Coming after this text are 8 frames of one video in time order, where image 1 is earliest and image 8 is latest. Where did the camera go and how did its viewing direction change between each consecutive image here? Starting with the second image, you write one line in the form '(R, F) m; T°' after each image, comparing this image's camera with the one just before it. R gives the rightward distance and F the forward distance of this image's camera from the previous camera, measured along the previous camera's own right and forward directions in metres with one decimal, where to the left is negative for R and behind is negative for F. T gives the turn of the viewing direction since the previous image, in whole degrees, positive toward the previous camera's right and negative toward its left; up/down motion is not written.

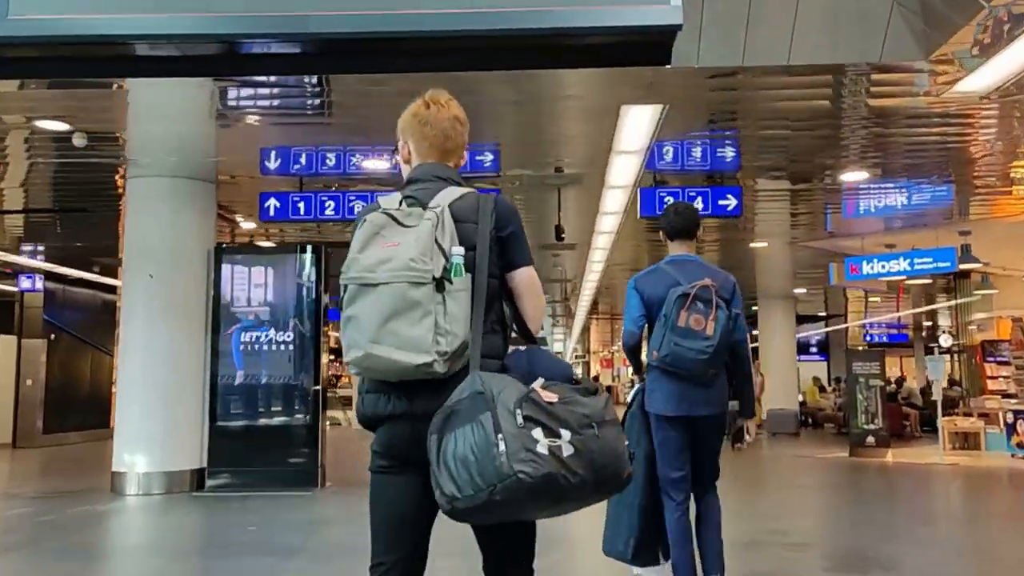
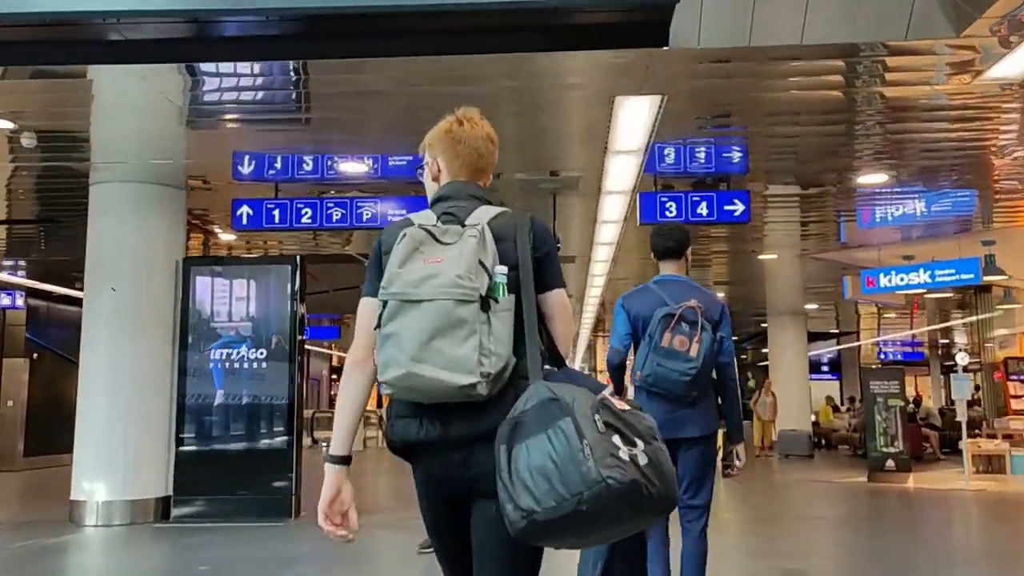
(+0.1, +0.5) m; -1°
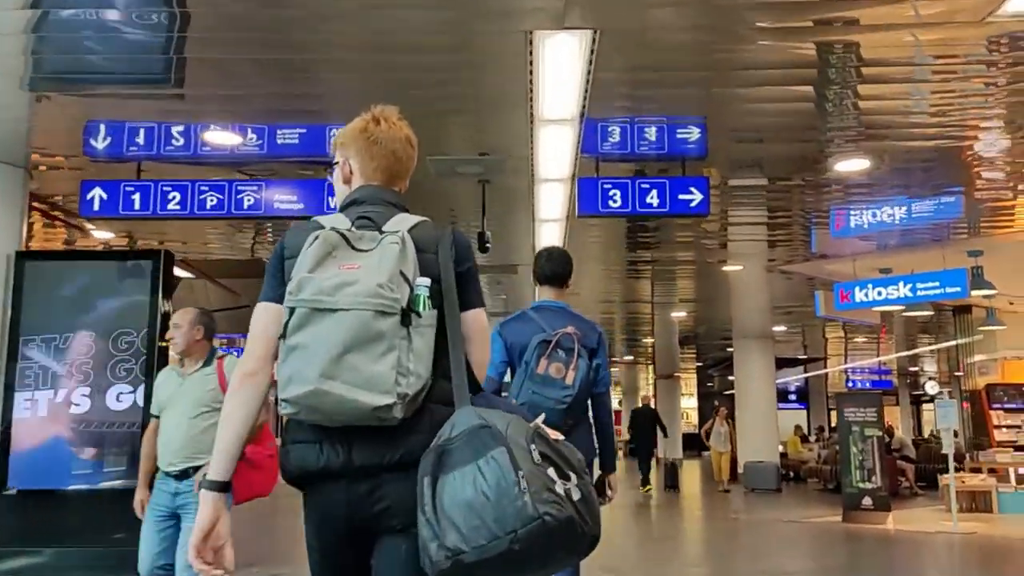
(+0.4, +1.1) m; +2°
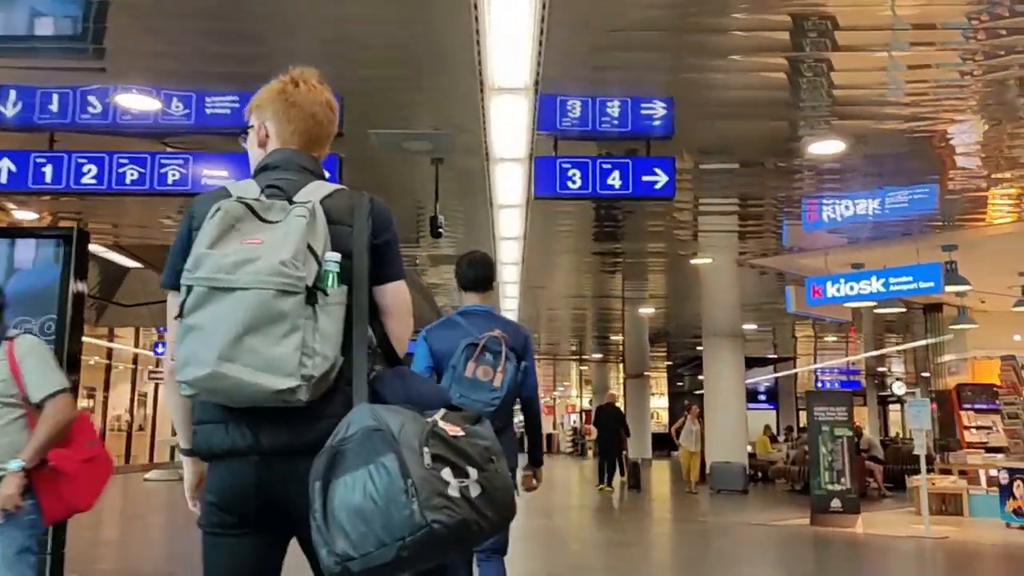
(+0.2, +0.4) m; +2°
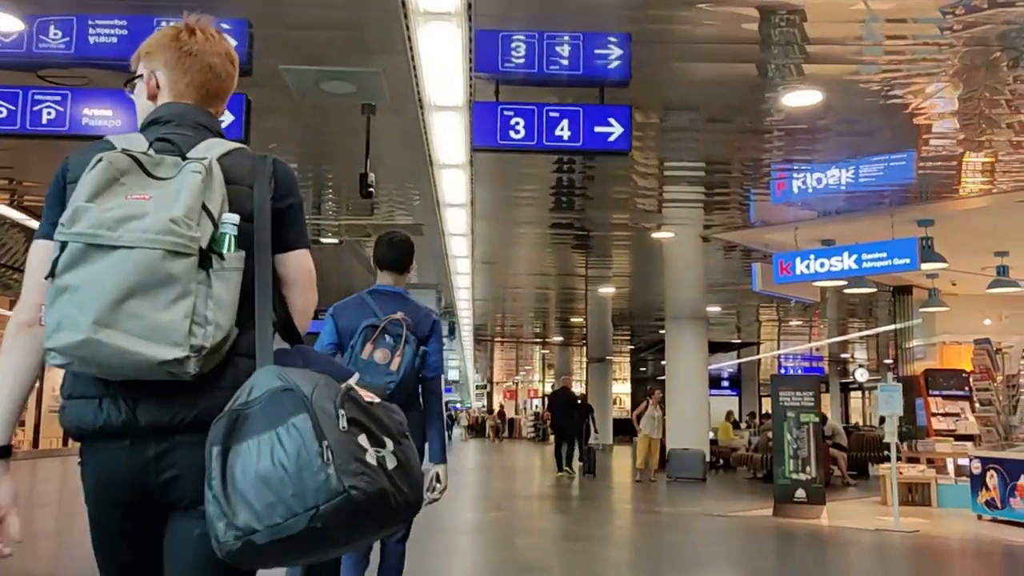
(+0.2, +0.6) m; +2°
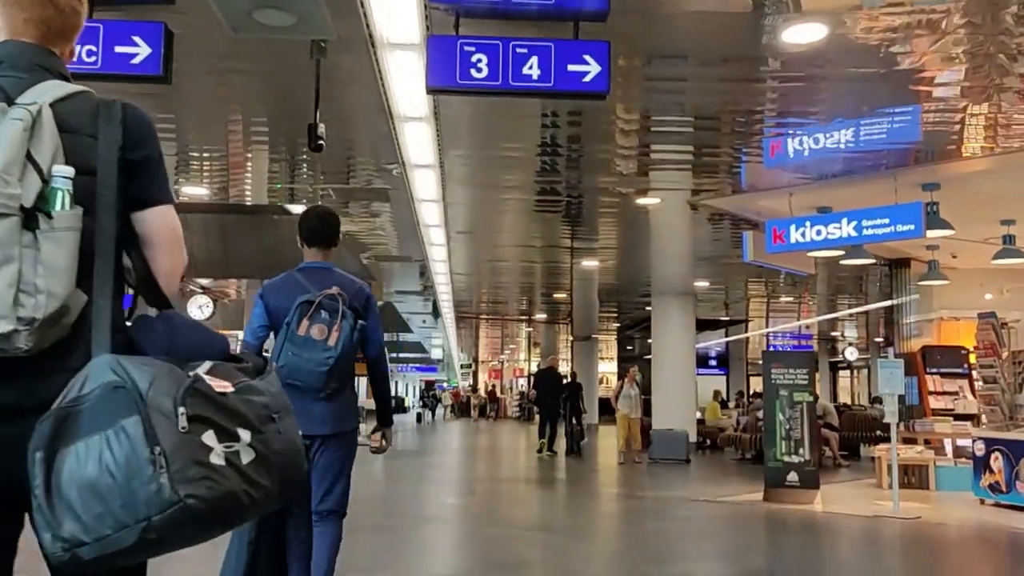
(+0.1, +0.6) m; +1°
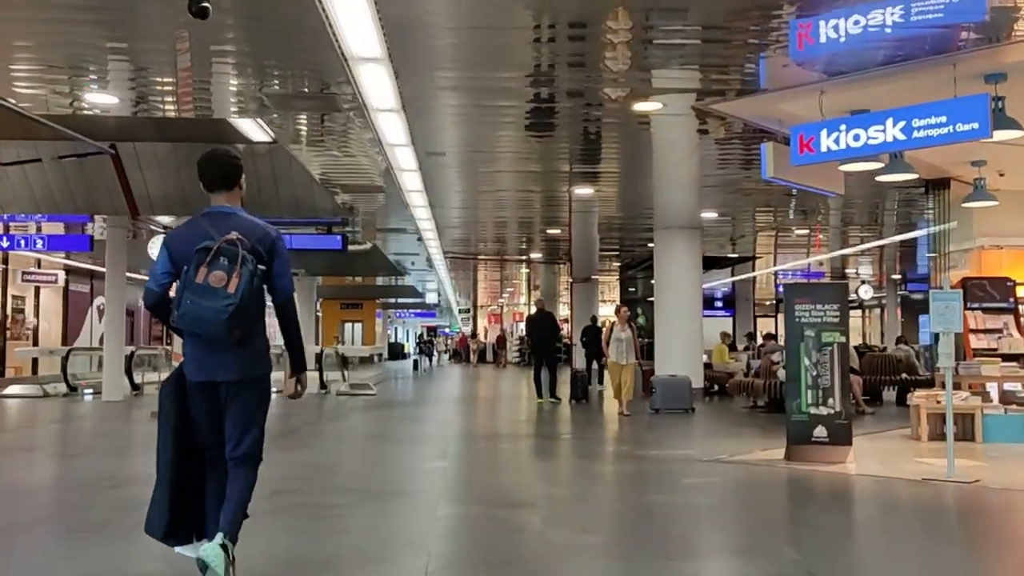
(+0.2, +1.2) m; 0°
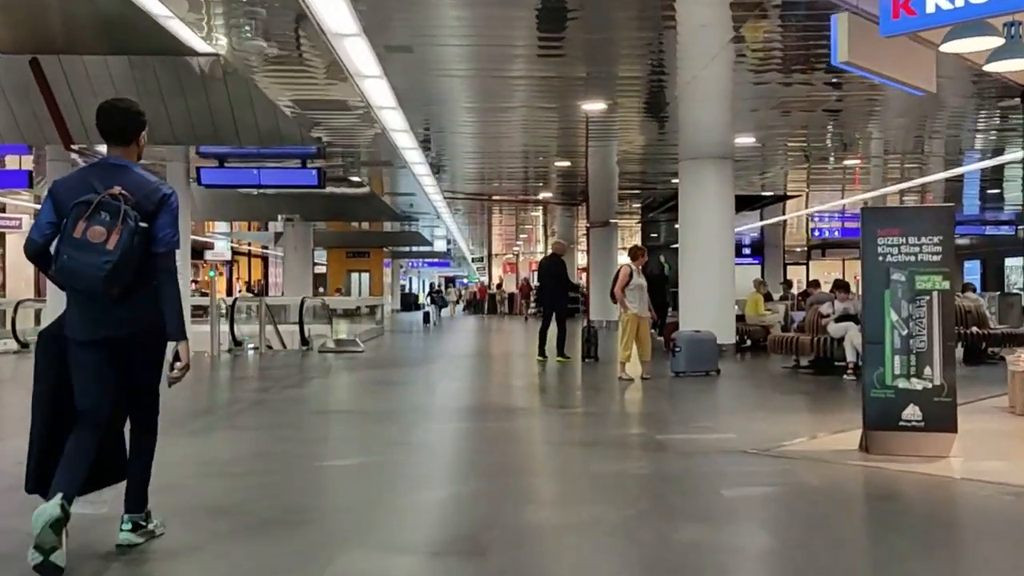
(+0.3, +1.7) m; -2°
